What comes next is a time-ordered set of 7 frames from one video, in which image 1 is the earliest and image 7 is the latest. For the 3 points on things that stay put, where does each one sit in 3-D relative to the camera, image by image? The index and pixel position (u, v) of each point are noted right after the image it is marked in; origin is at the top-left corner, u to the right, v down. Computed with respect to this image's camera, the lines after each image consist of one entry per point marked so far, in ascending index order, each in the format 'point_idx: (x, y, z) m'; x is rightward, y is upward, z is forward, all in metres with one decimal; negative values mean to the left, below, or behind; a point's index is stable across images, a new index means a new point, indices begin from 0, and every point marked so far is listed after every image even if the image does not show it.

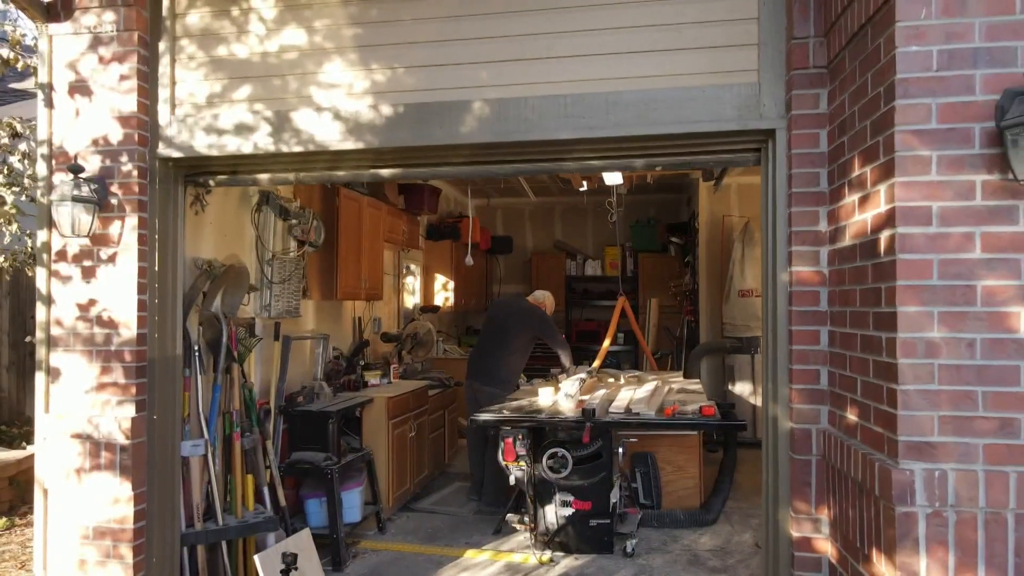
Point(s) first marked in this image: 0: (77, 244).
0: (-1.9, +0.2, +3.1) m
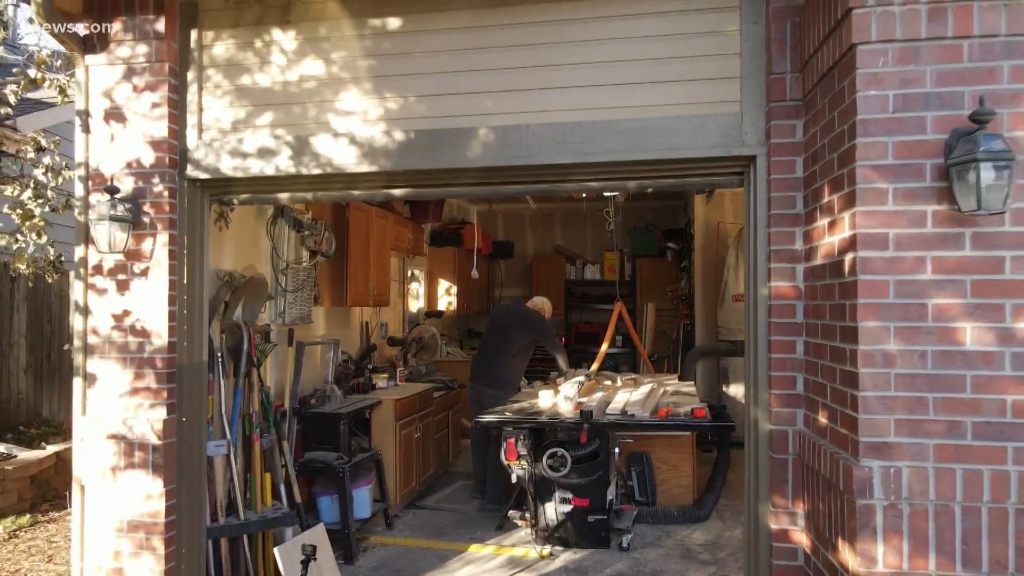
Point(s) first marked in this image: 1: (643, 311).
0: (-1.9, +0.1, +3.3) m
1: (+1.6, -0.3, +8.6) m
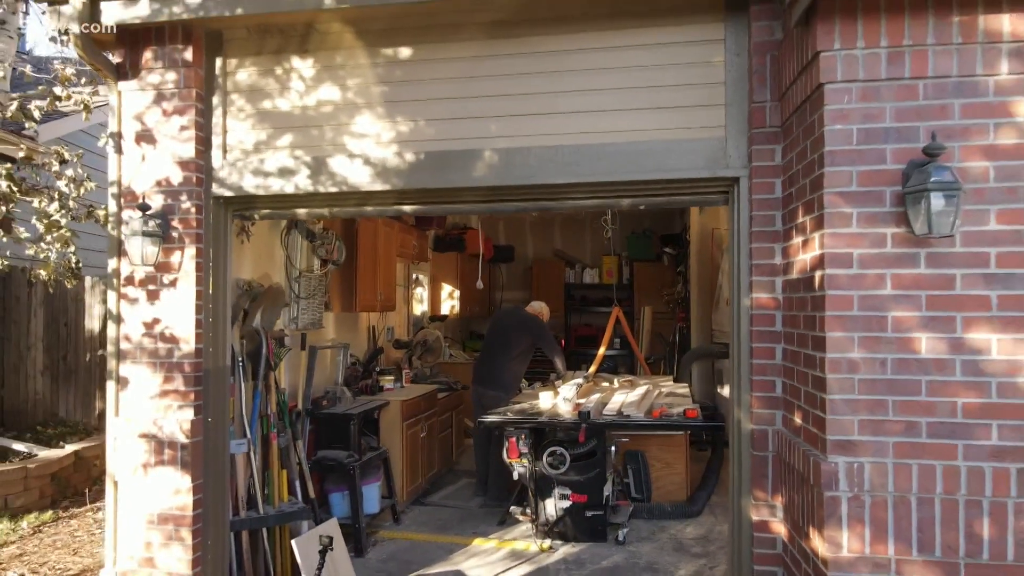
0: (-1.9, +0.1, +3.6) m
1: (+1.7, -0.4, +8.9) m
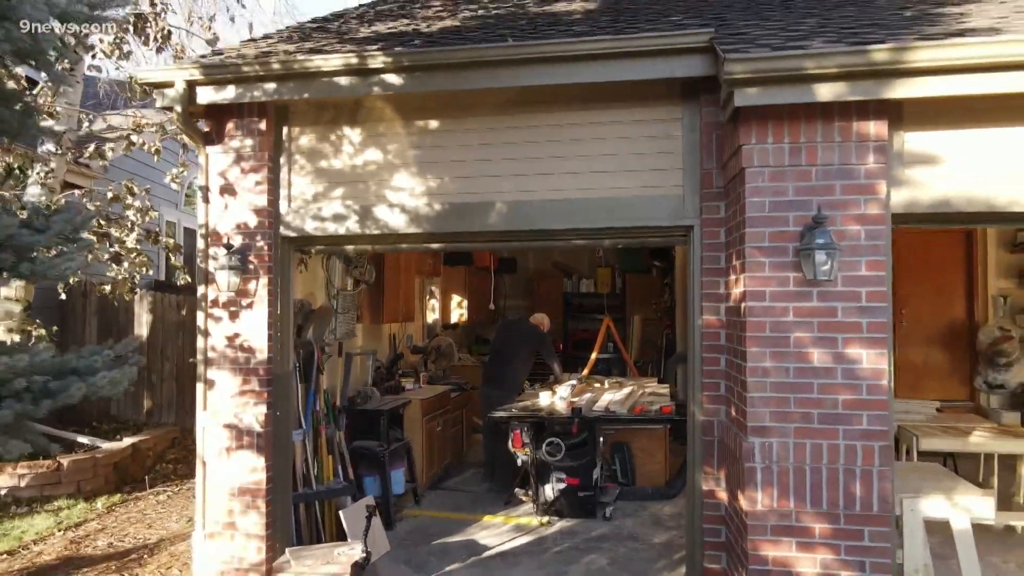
0: (-1.8, 0.0, +4.5) m
1: (+1.7, -0.5, +9.8) m
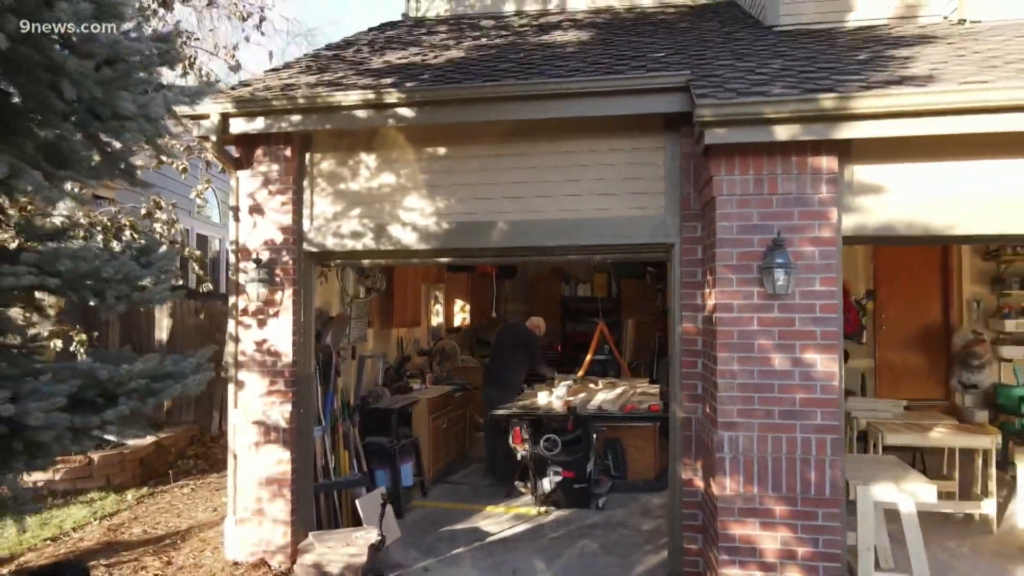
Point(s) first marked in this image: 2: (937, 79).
0: (-1.8, -0.1, +5.0) m
1: (+1.7, -0.6, +10.3) m
2: (+2.2, +1.1, +3.7) m
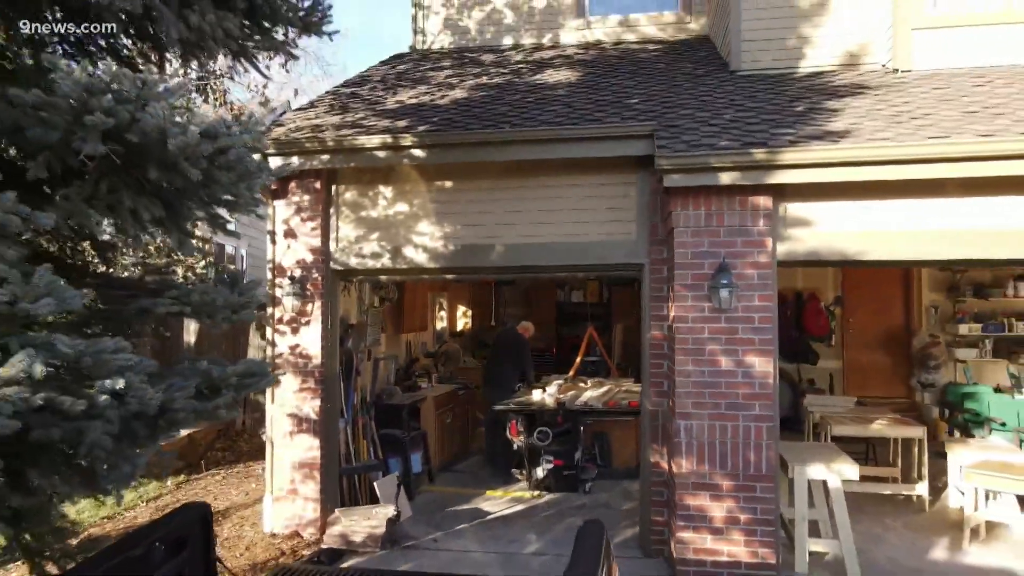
0: (-1.9, -0.2, +5.9) m
1: (+1.7, -0.7, +11.2) m
2: (+2.2, +1.0, +4.6) m
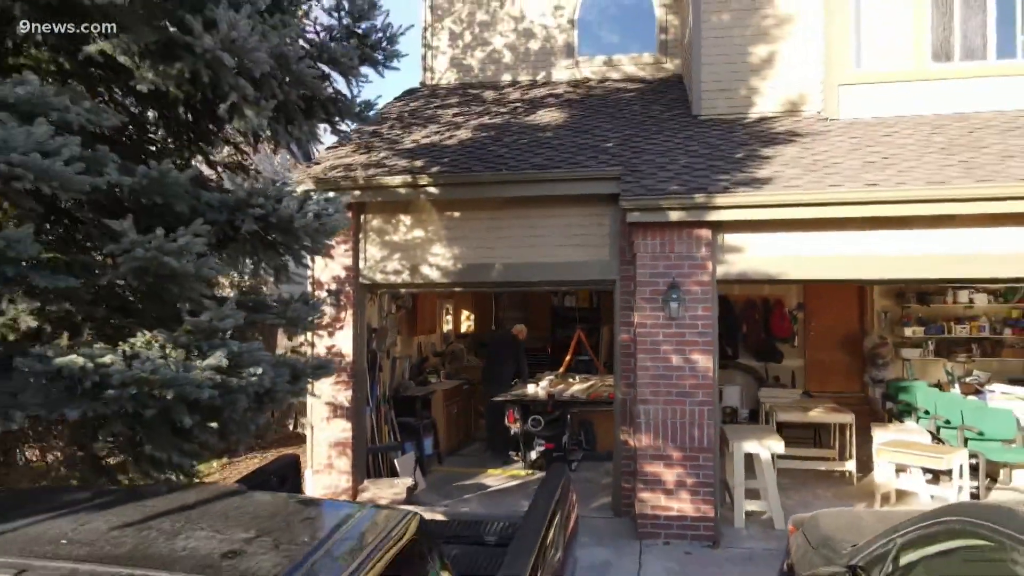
0: (-1.9, -0.3, +7.2) m
1: (+1.6, -0.8, +12.5) m
2: (+2.2, +0.9, +5.9) m
